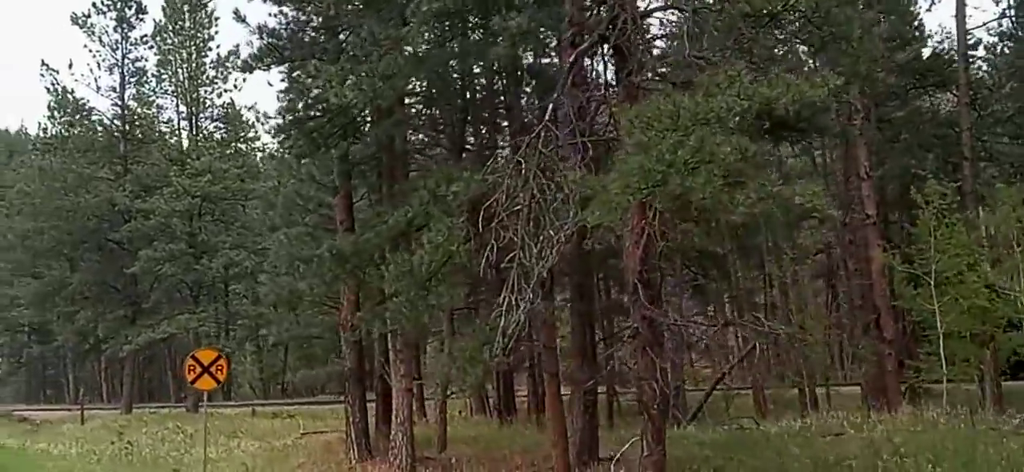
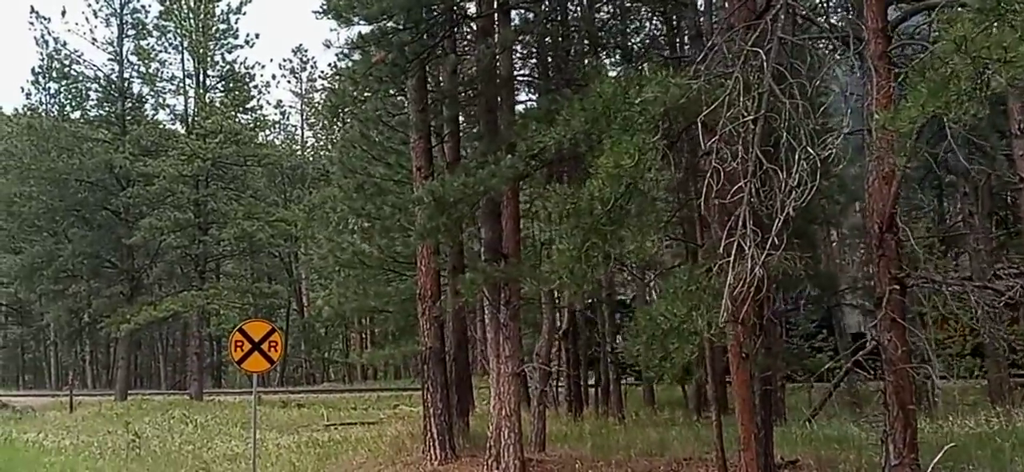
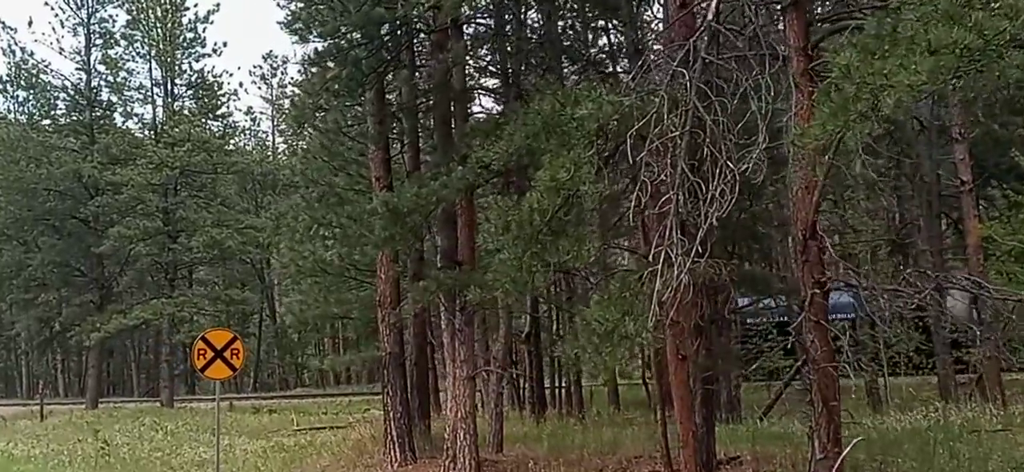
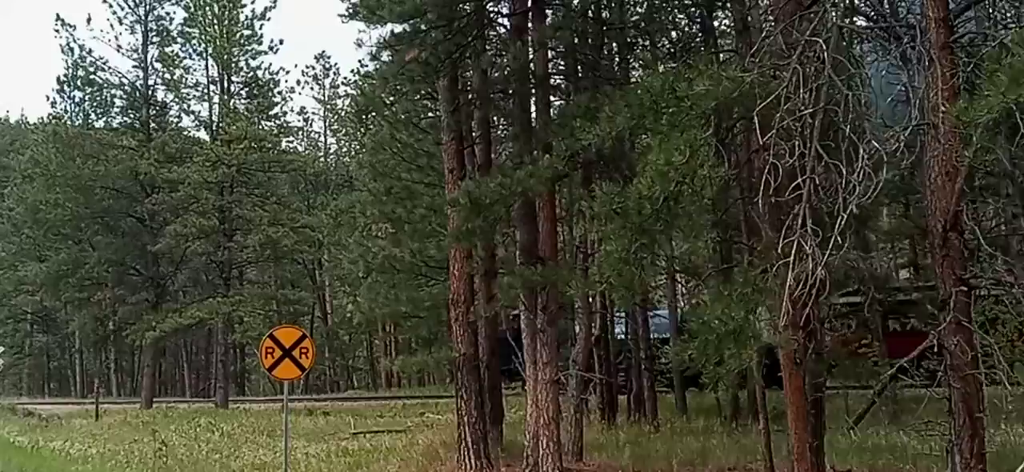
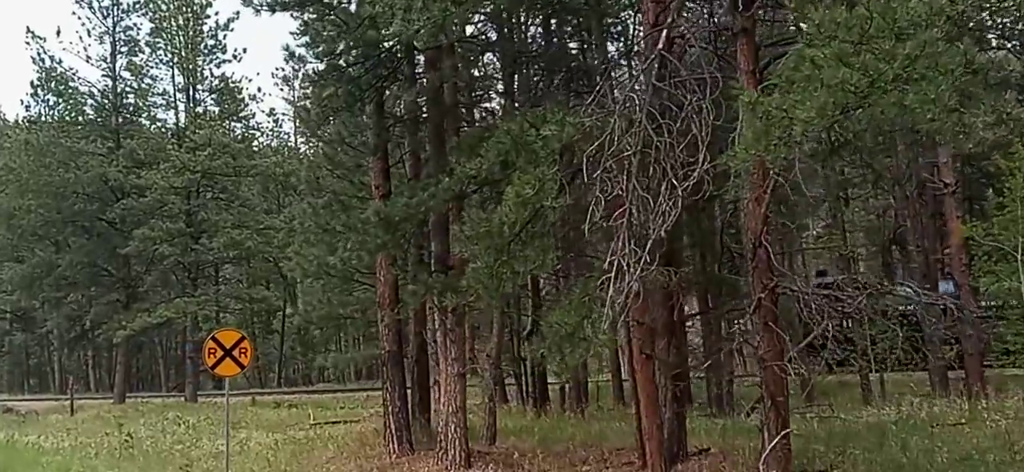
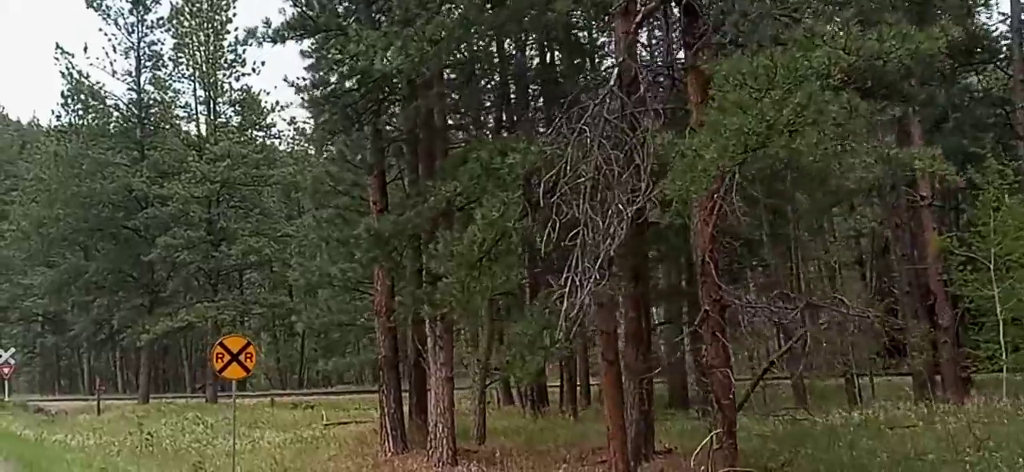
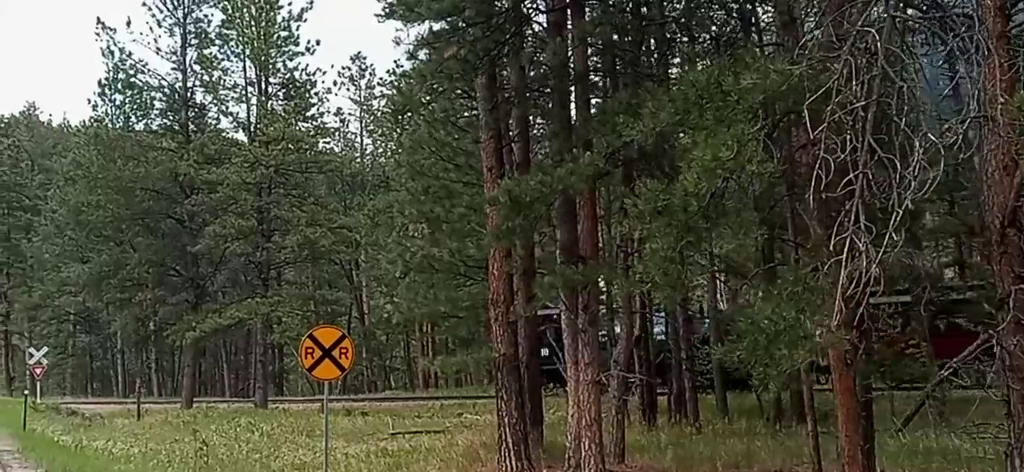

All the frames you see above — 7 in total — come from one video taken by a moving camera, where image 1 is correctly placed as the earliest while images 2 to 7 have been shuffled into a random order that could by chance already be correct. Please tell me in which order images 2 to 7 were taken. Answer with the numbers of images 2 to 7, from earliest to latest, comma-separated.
6, 5, 3, 2, 4, 7
